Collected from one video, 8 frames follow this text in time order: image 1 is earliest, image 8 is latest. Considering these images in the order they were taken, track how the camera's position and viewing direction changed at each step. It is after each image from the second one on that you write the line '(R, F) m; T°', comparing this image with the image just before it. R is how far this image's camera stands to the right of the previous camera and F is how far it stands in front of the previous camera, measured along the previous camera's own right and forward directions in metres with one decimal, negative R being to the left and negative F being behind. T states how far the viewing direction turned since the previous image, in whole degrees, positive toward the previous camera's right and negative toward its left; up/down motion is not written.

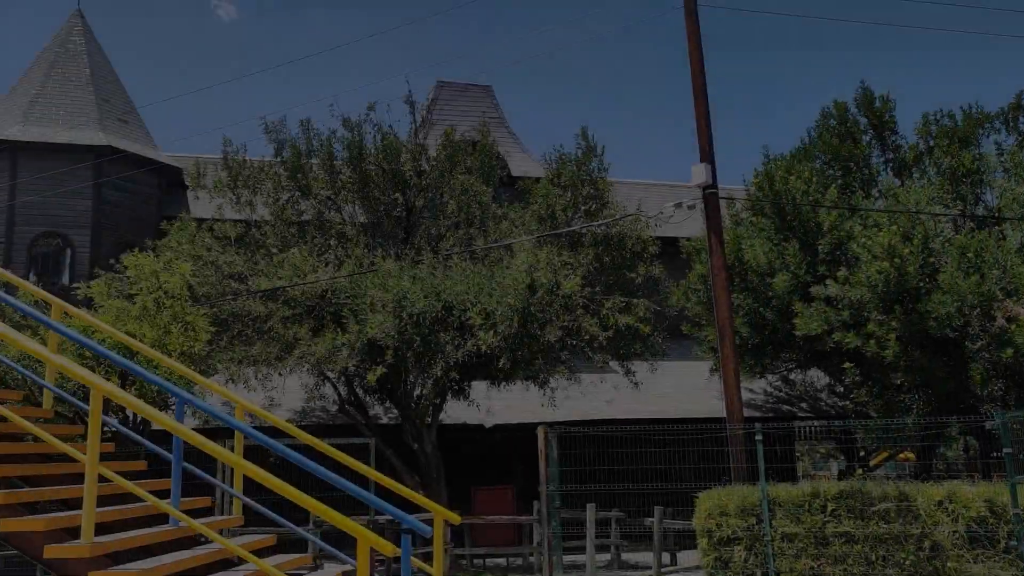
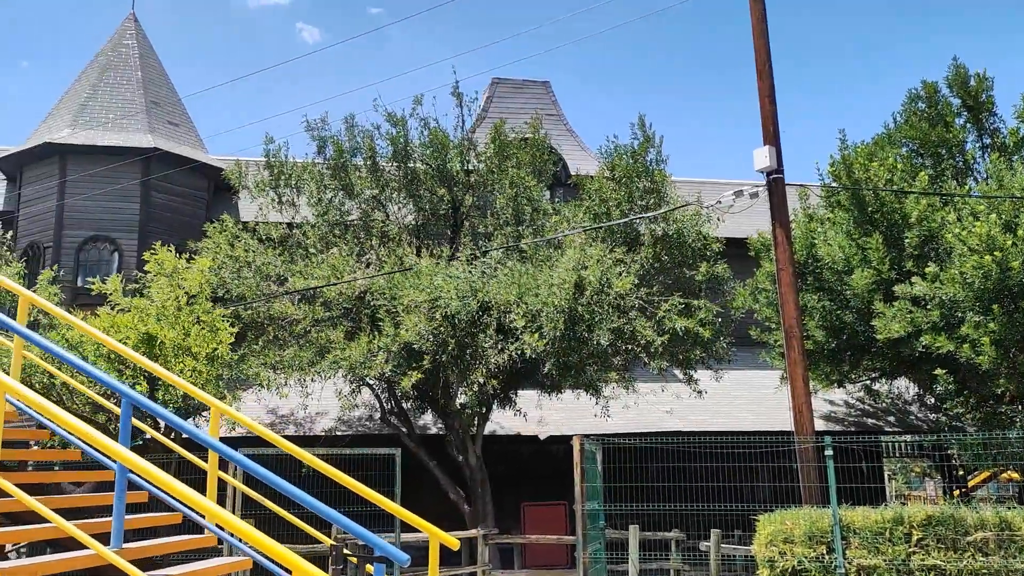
(+0.5, +1.1) m; -5°
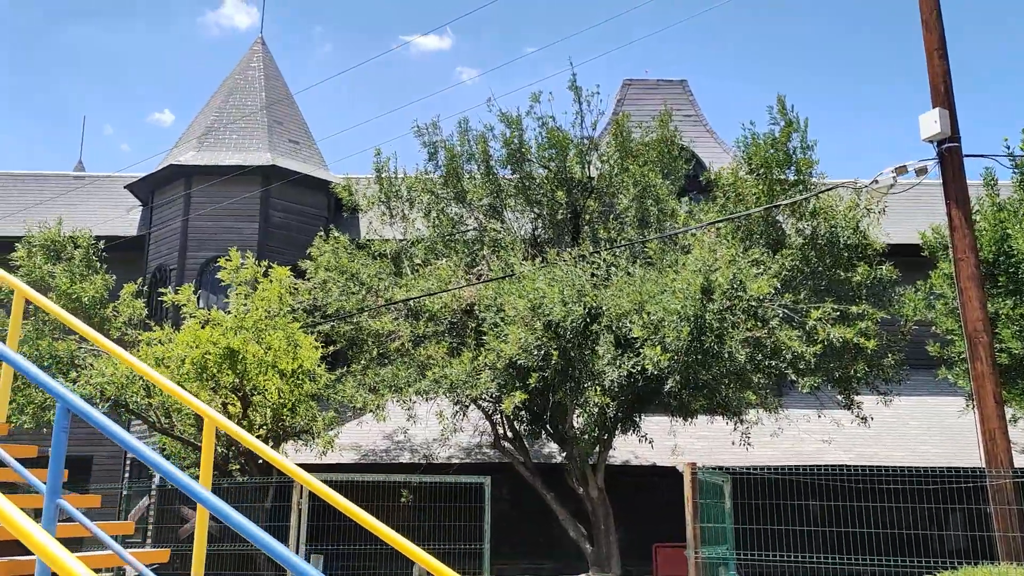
(+0.6, +1.6) m; -11°
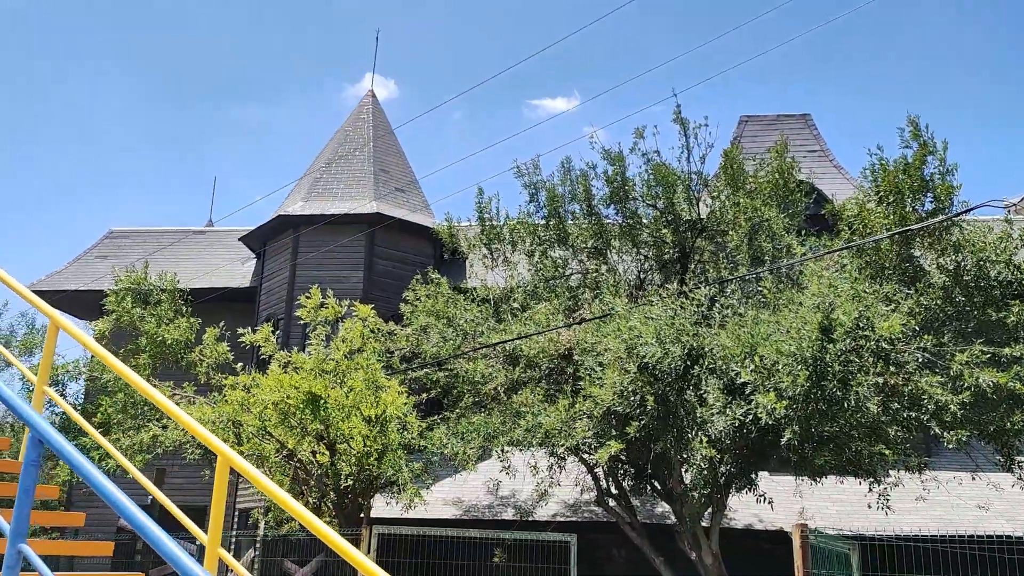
(+0.4, +0.8) m; -9°
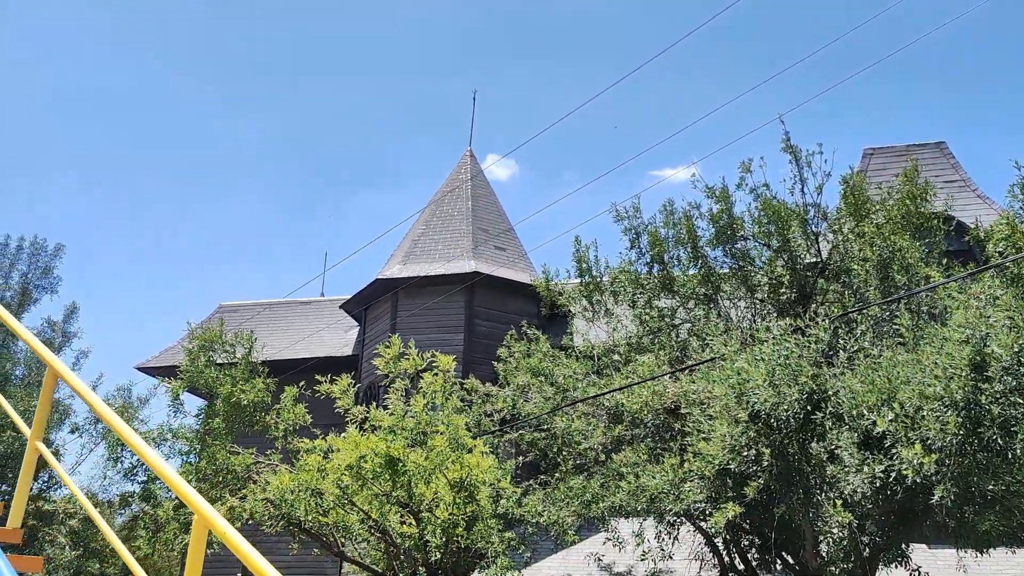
(+0.4, +1.0) m; -8°
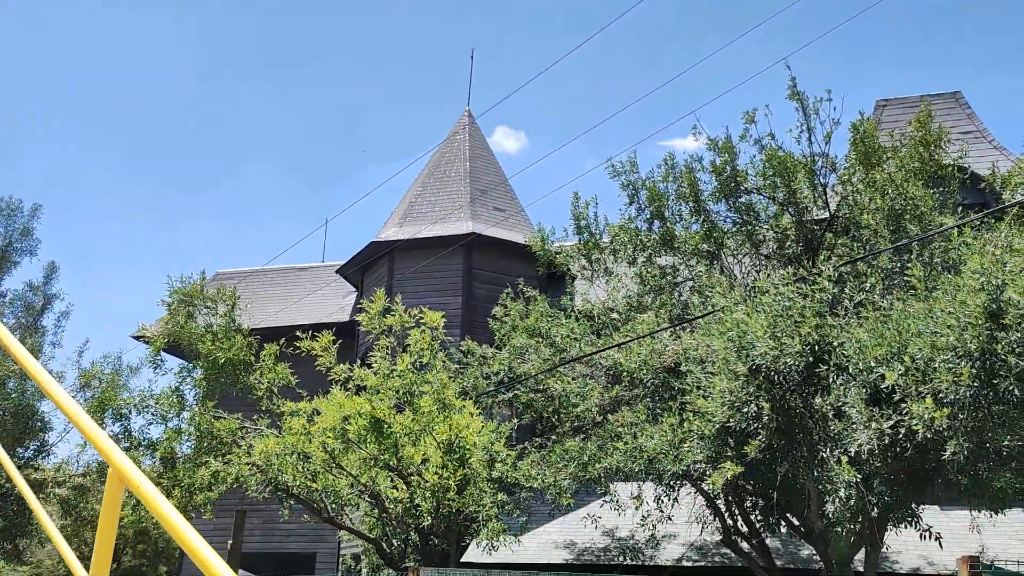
(+0.2, +0.5) m; -1°
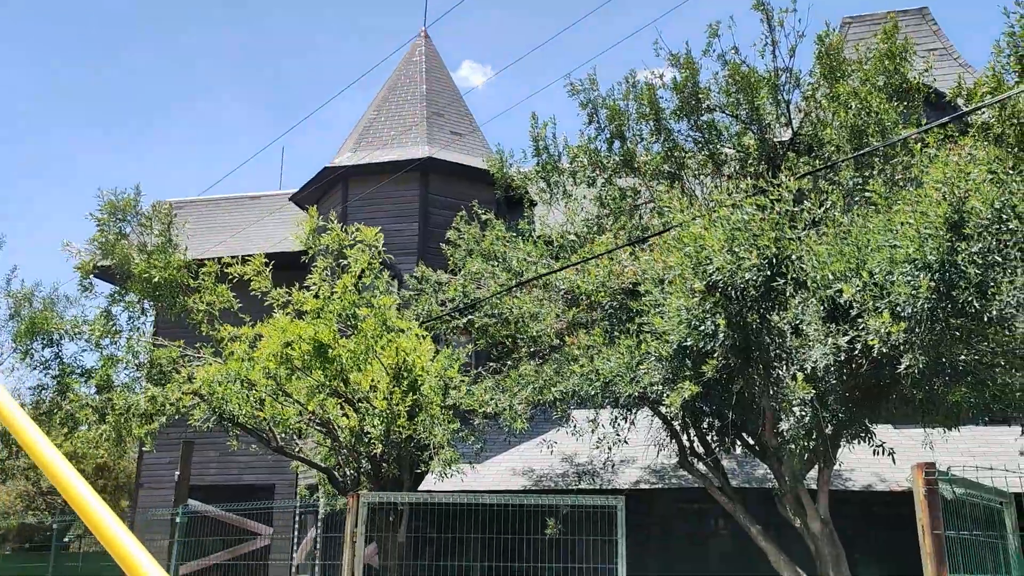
(+0.2, +0.4) m; +2°
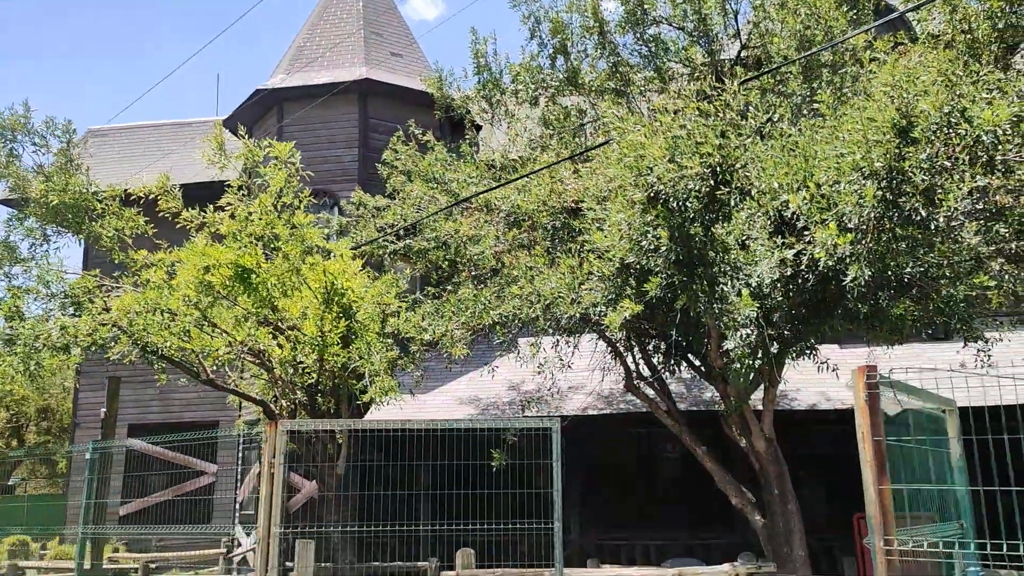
(+0.2, +0.4) m; +3°
